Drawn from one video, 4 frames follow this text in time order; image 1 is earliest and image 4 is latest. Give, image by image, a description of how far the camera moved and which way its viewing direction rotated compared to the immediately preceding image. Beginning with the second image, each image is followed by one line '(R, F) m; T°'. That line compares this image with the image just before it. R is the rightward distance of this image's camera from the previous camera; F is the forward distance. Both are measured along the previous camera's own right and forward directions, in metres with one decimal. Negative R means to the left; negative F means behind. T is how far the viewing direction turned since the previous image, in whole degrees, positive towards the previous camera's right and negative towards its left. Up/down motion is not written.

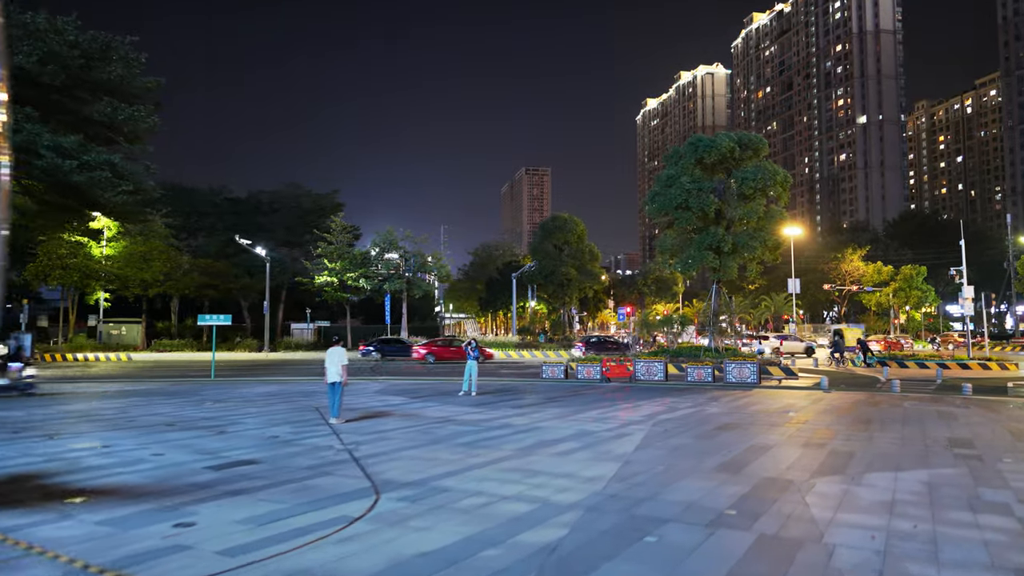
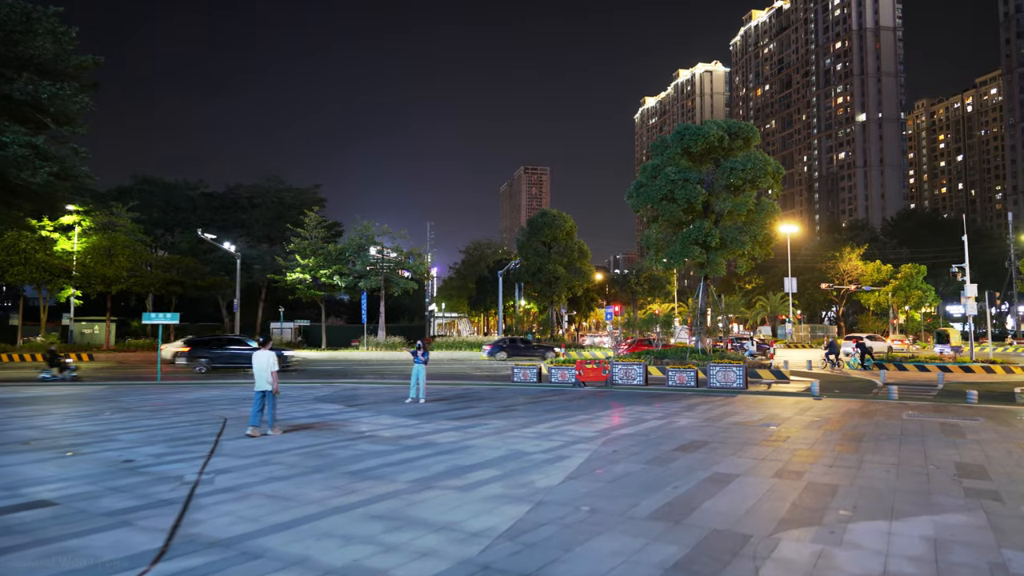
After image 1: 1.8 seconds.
(+1.1, +1.8) m; 0°
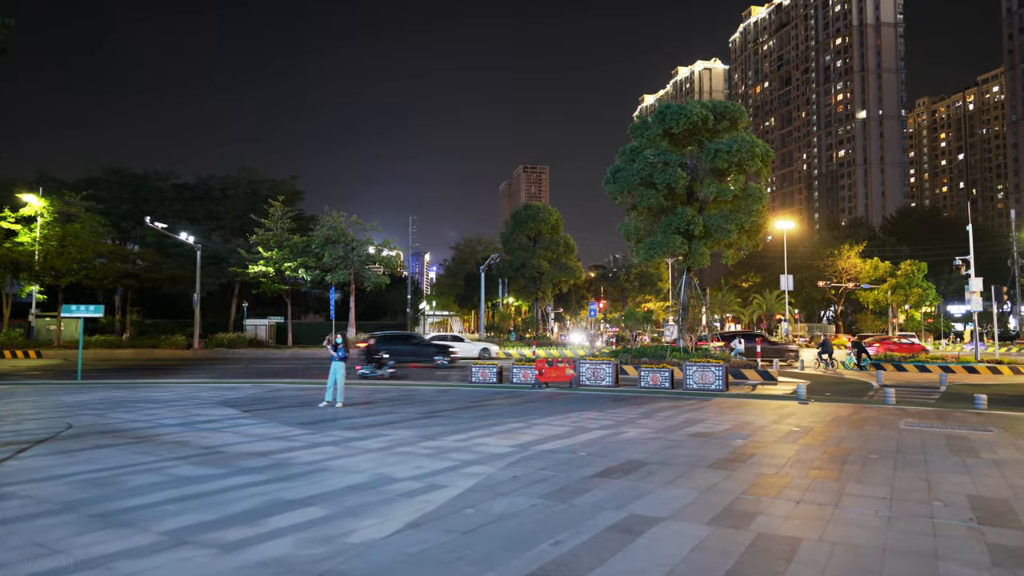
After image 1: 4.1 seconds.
(+1.4, +2.2) m; 0°
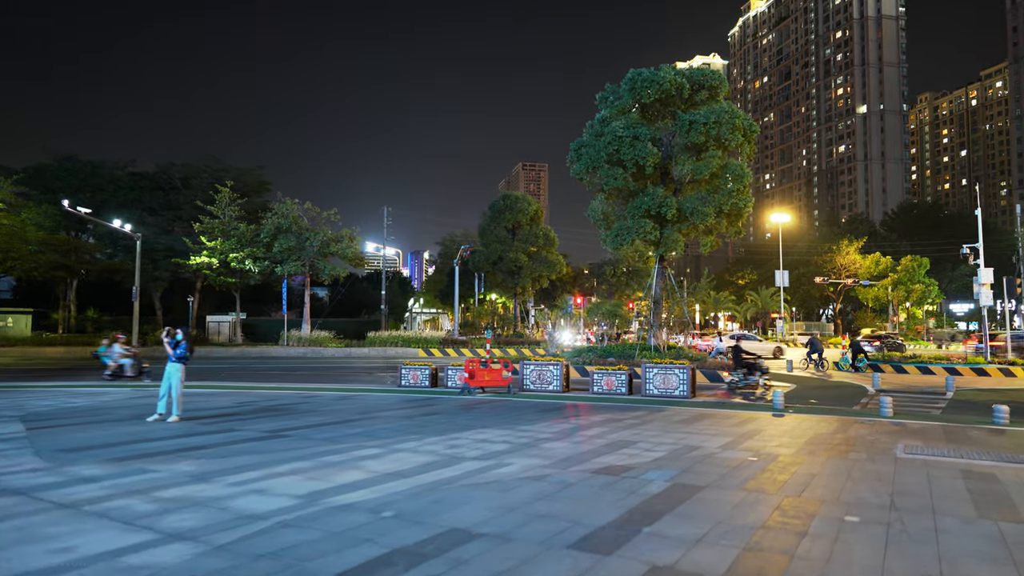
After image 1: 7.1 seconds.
(+1.9, +3.0) m; 0°
